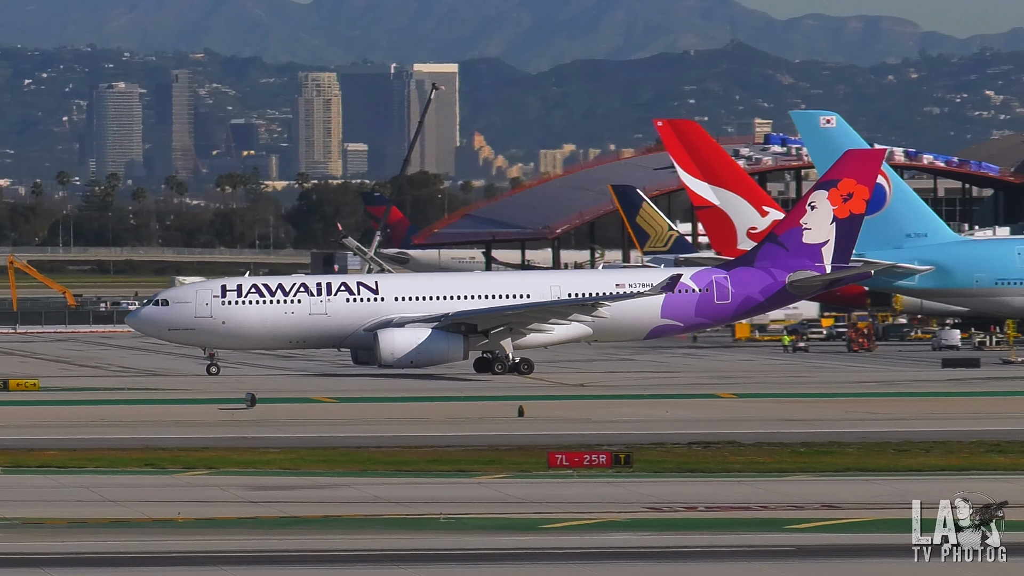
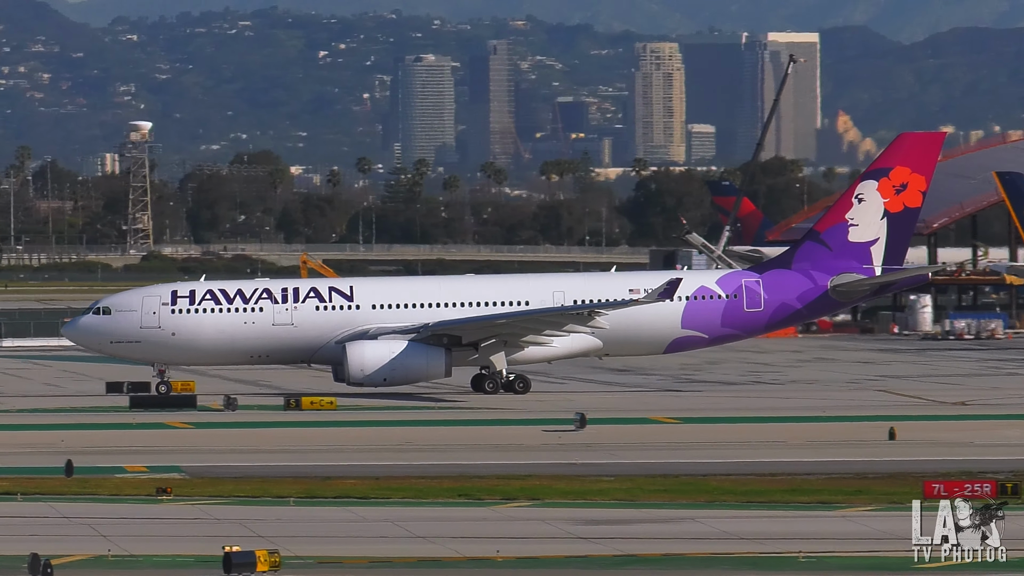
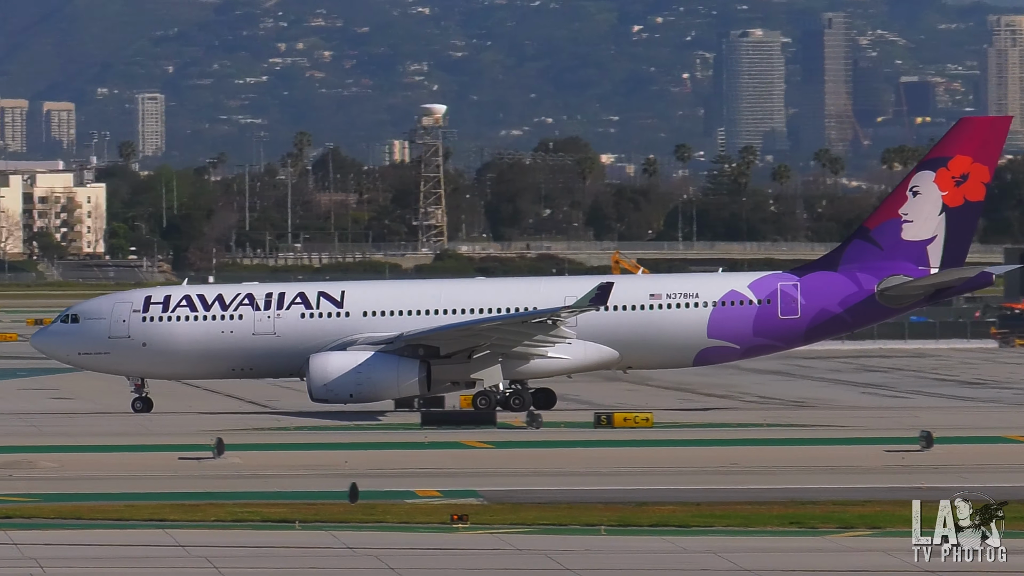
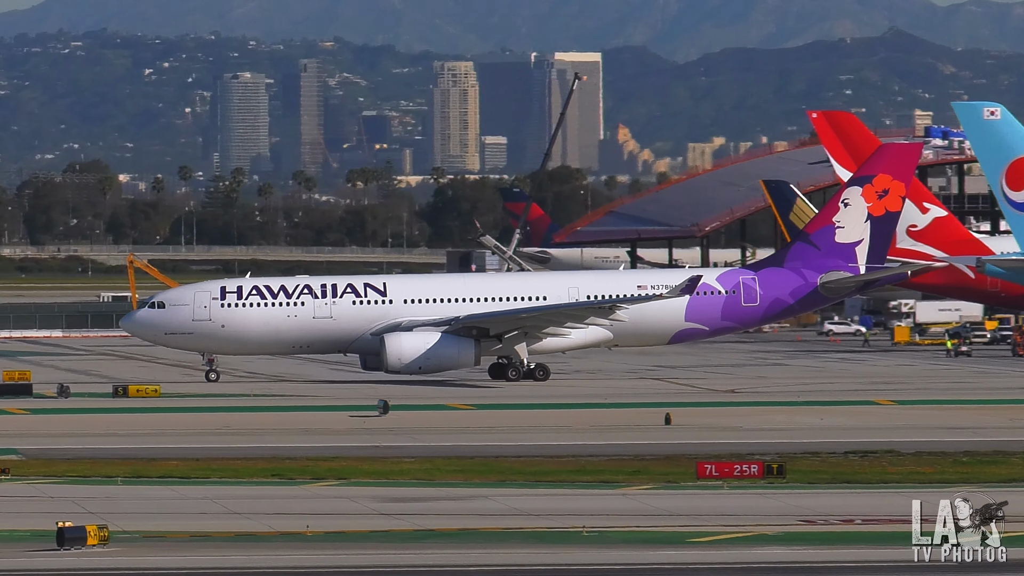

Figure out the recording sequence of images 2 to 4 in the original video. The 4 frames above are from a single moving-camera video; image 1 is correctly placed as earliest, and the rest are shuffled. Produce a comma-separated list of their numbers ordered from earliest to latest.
4, 2, 3
